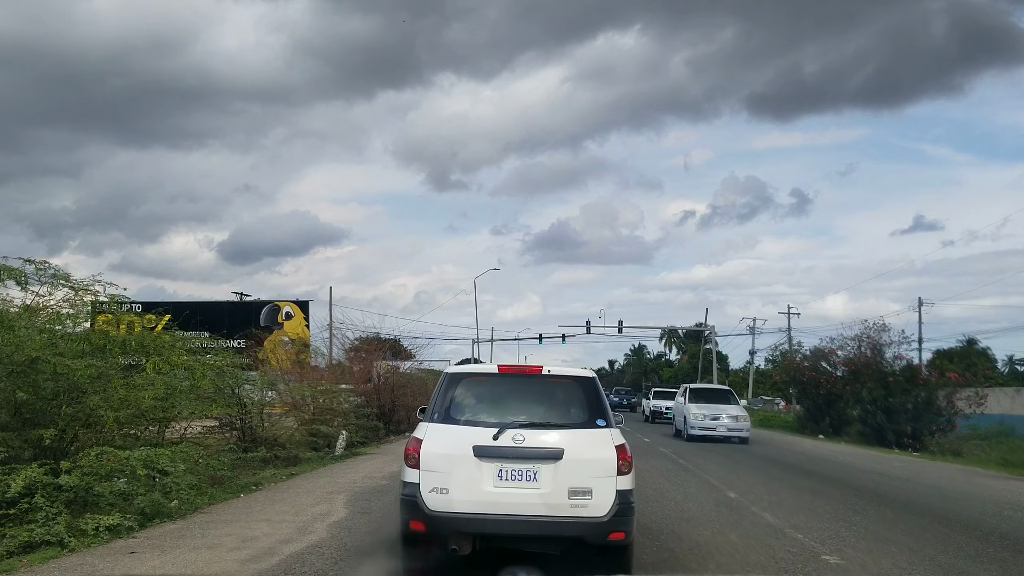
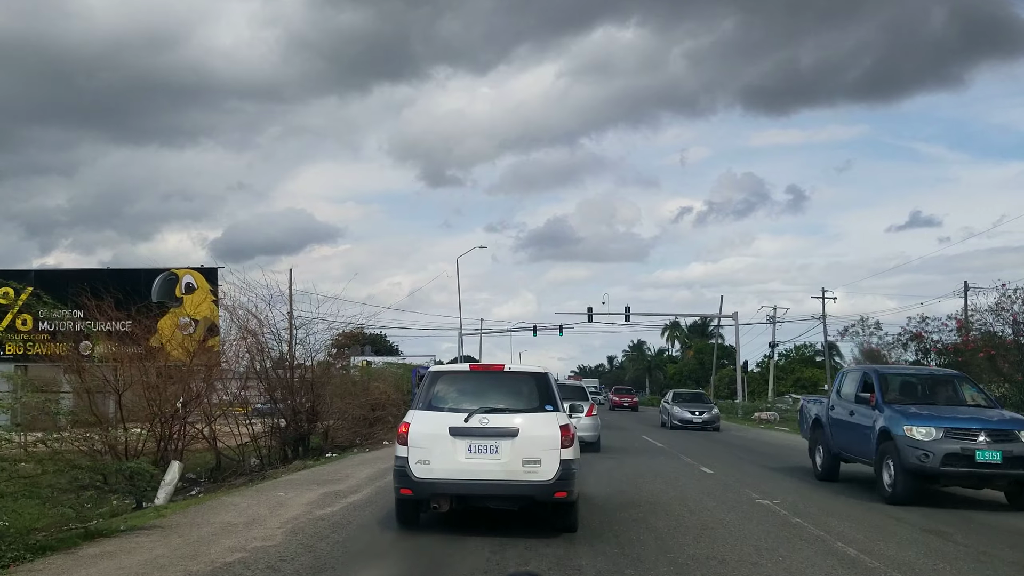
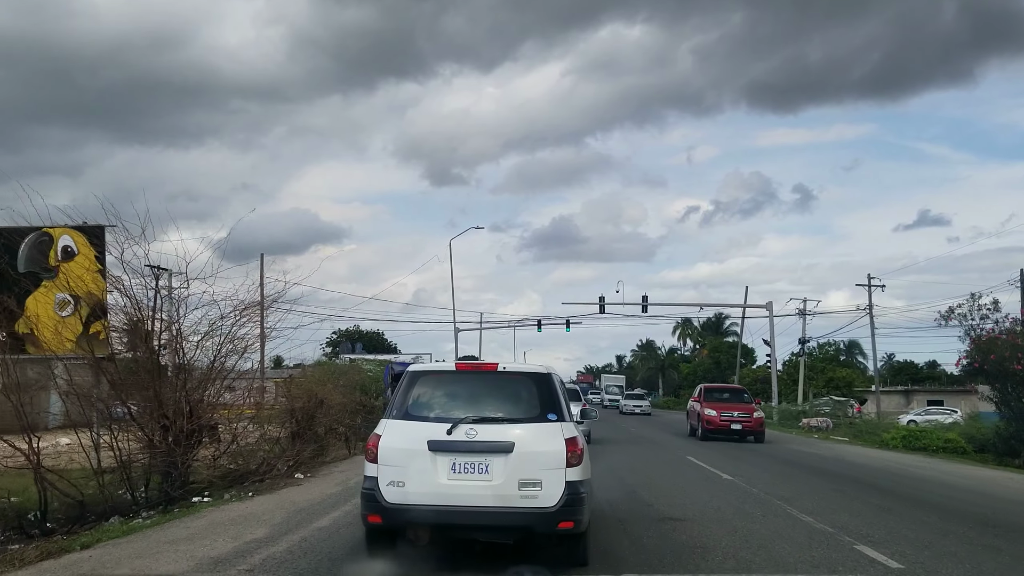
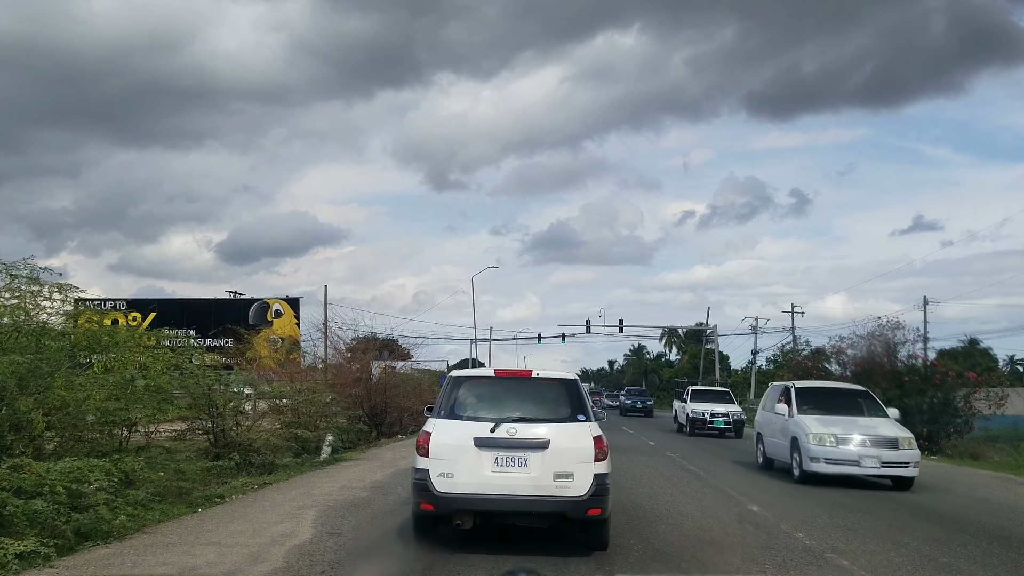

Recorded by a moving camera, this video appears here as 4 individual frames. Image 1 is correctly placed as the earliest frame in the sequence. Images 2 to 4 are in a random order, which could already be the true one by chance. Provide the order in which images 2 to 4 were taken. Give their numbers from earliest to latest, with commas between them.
4, 2, 3
